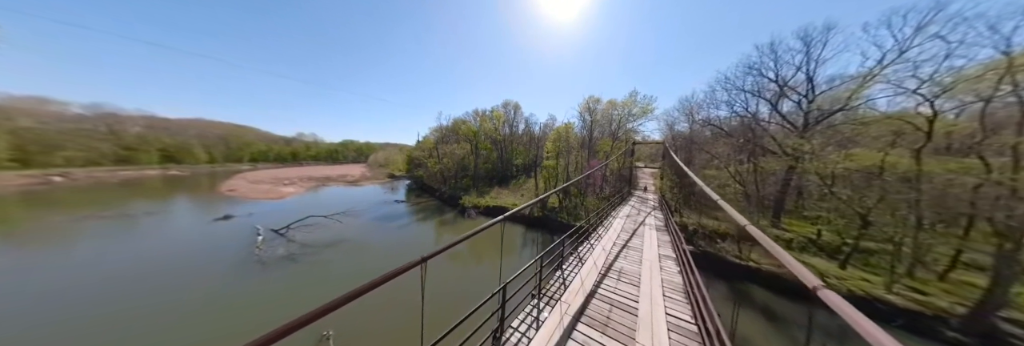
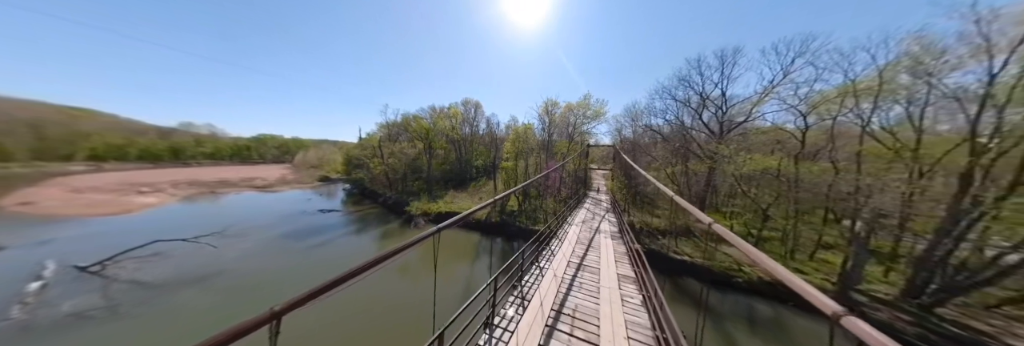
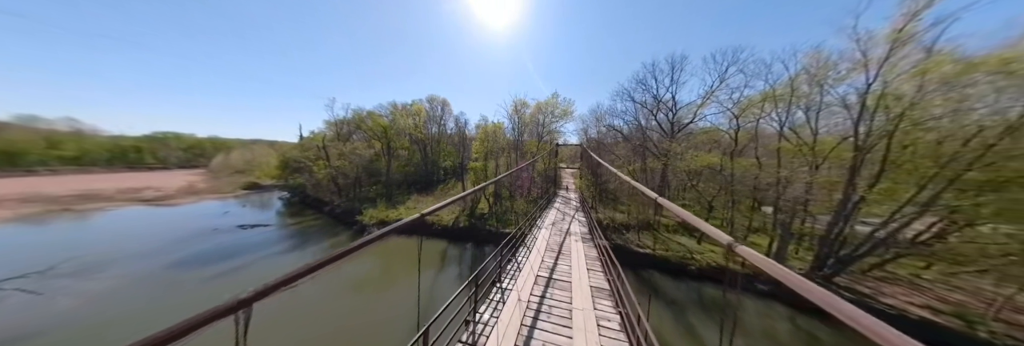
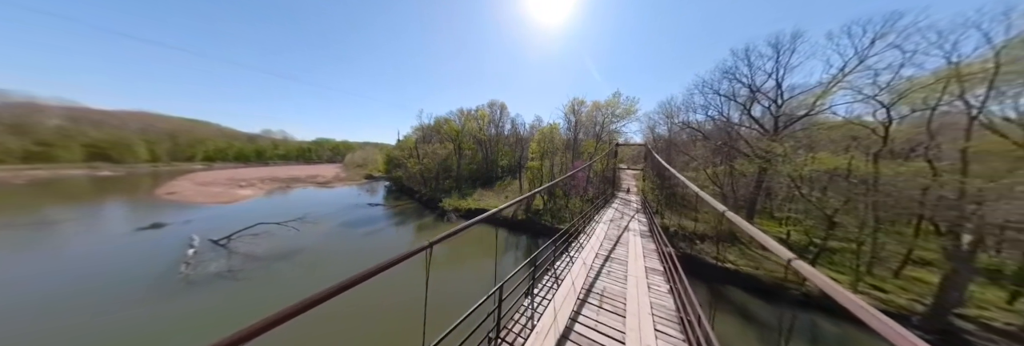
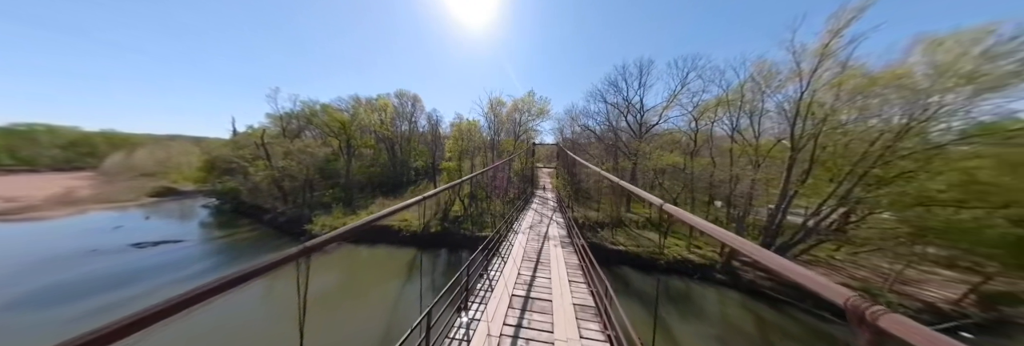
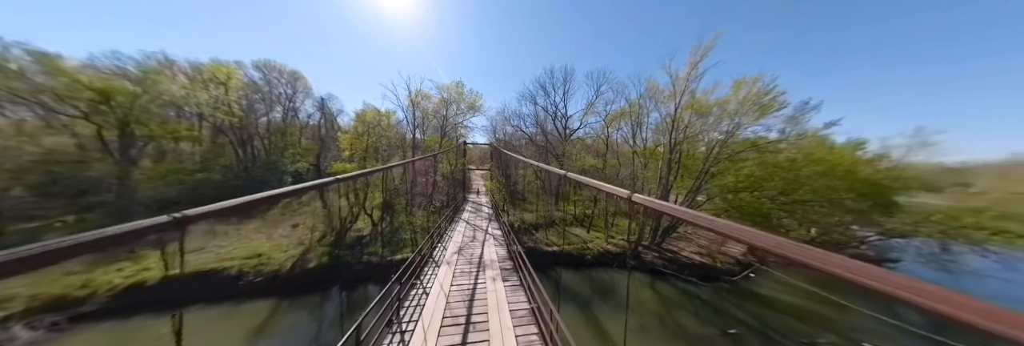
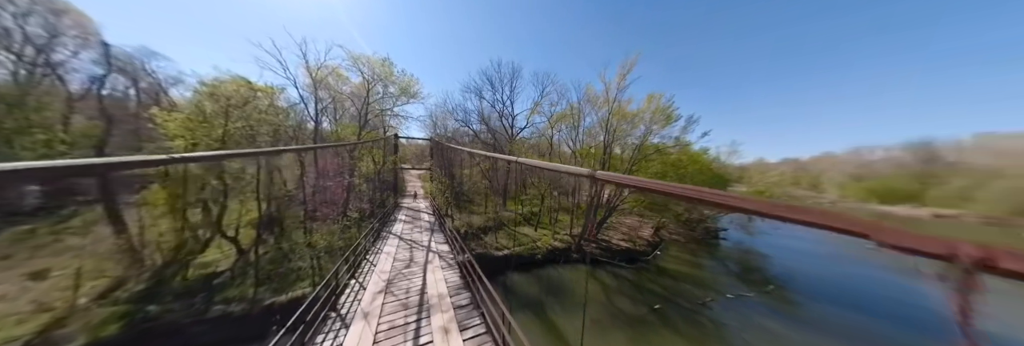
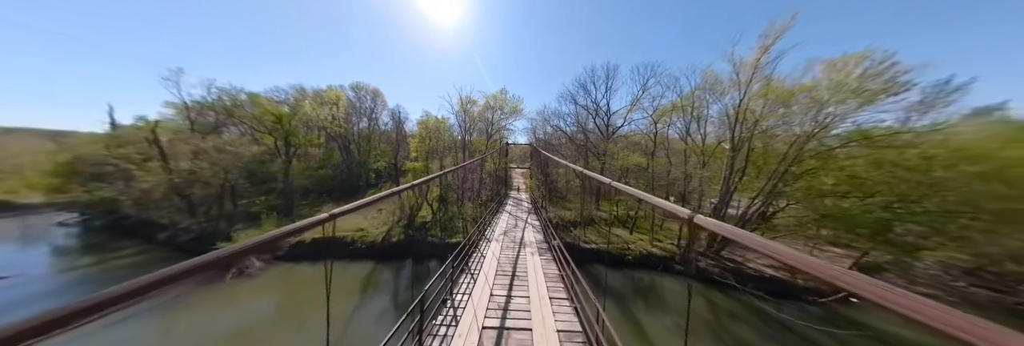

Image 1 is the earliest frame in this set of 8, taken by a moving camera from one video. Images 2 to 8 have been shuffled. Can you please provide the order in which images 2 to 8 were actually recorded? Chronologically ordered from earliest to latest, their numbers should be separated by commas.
4, 2, 3, 5, 8, 6, 7
